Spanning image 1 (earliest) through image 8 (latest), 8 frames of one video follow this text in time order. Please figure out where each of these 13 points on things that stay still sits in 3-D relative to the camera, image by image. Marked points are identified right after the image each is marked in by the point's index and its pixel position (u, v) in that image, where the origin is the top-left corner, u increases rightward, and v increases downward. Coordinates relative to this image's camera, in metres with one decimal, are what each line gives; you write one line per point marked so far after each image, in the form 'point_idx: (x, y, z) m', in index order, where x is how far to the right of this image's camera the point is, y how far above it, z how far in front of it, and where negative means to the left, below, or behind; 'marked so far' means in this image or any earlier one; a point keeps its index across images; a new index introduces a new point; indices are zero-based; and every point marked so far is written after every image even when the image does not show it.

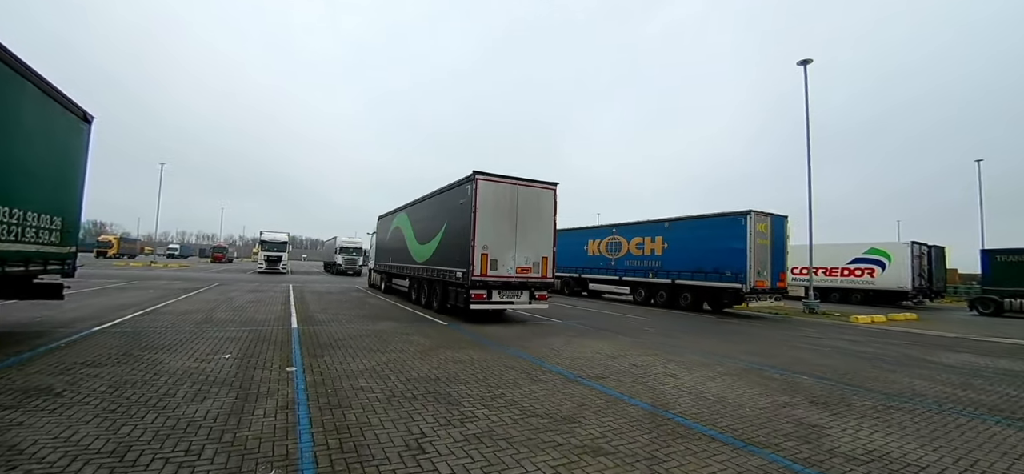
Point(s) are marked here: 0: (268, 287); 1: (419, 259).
0: (-11.9, -2.4, +19.6) m
1: (-3.4, -0.8, +14.5) m
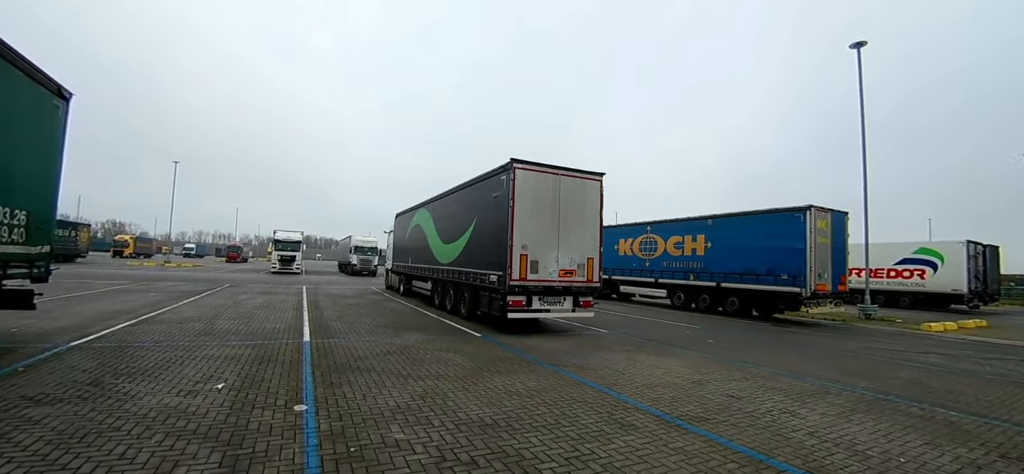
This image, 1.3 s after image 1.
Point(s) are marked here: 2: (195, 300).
0: (-10.6, -2.4, +18.4) m
1: (-2.2, -0.8, +13.0) m
2: (-10.5, -2.1, +13.3) m
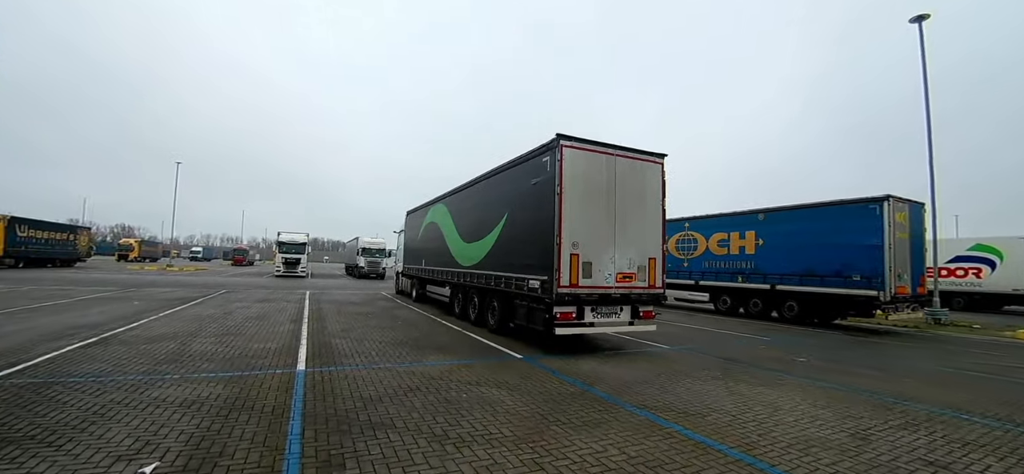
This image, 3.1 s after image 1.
0: (-9.6, -2.4, +16.6) m
1: (-1.3, -0.7, +11.1) m
2: (-9.5, -2.1, +11.5) m
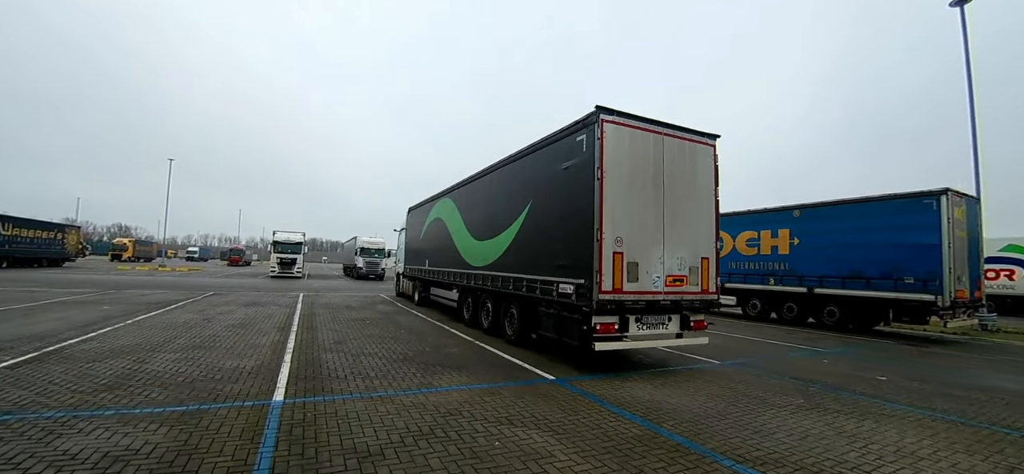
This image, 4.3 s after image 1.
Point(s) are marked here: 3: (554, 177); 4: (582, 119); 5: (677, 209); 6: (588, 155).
0: (-9.2, -2.3, +15.2) m
1: (-0.9, -0.6, +9.8) m
2: (-9.1, -2.0, +10.1) m
3: (+0.7, +1.0, +7.0) m
4: (+1.2, +1.9, +6.6) m
5: (+2.8, +0.5, +6.7) m
6: (+1.2, +1.3, +6.3) m
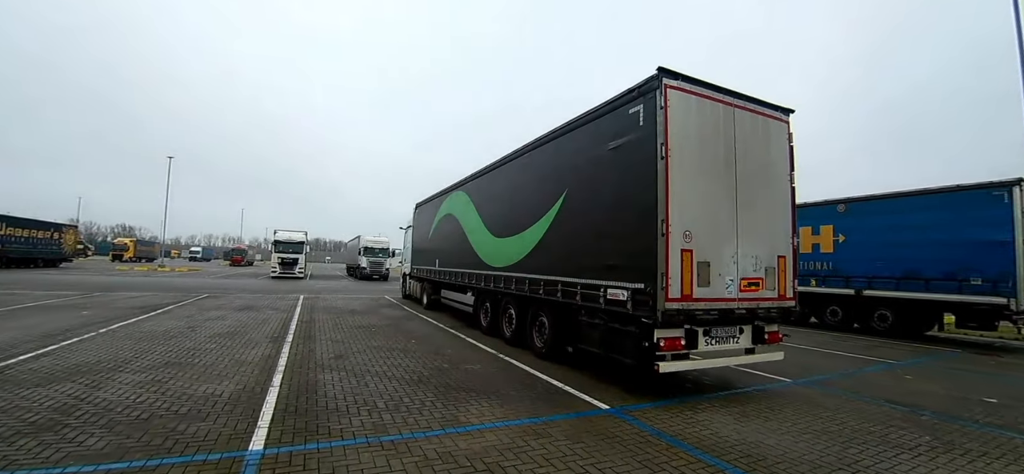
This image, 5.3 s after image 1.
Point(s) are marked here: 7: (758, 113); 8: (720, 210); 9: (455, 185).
0: (-8.6, -2.3, +14.1) m
1: (-0.3, -0.5, +8.6) m
2: (-8.5, -2.0, +9.0) m
3: (+1.3, +1.1, +5.8) m
4: (+1.7, +2.0, +5.4) m
5: (+3.3, +0.6, +5.5) m
6: (+1.7, +1.4, +5.1) m
7: (+3.5, +1.8, +5.8) m
8: (+2.7, +0.4, +5.2) m
9: (-1.6, +1.5, +11.8) m
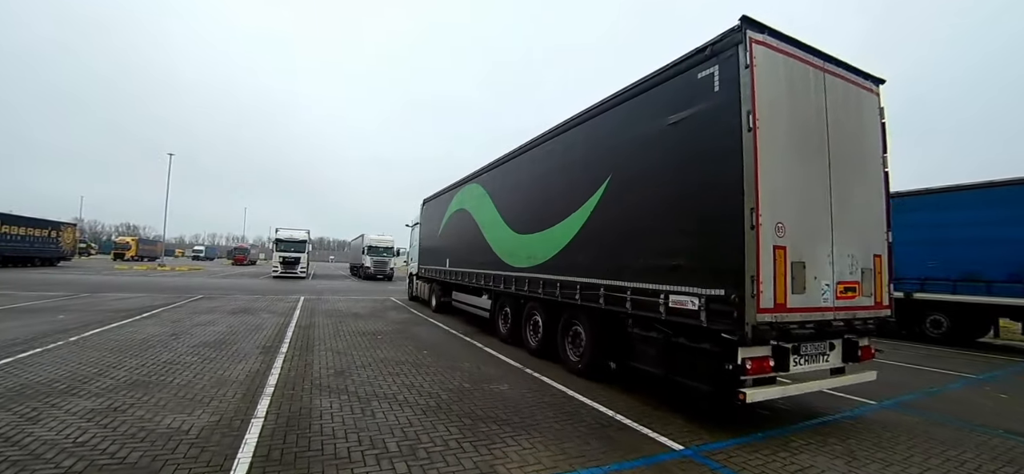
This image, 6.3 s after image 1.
0: (-8.1, -2.2, +13.1) m
1: (+0.1, -0.5, +7.6) m
2: (-8.1, -1.9, +8.1) m
3: (+1.7, +1.2, +4.8) m
4: (+2.1, +2.1, +4.3) m
5: (+3.7, +0.6, +4.5) m
6: (+2.1, +1.4, +4.1) m
7: (+4.0, +1.8, +4.7) m
8: (+3.1, +0.4, +4.2) m
9: (-1.1, +1.6, +10.8) m
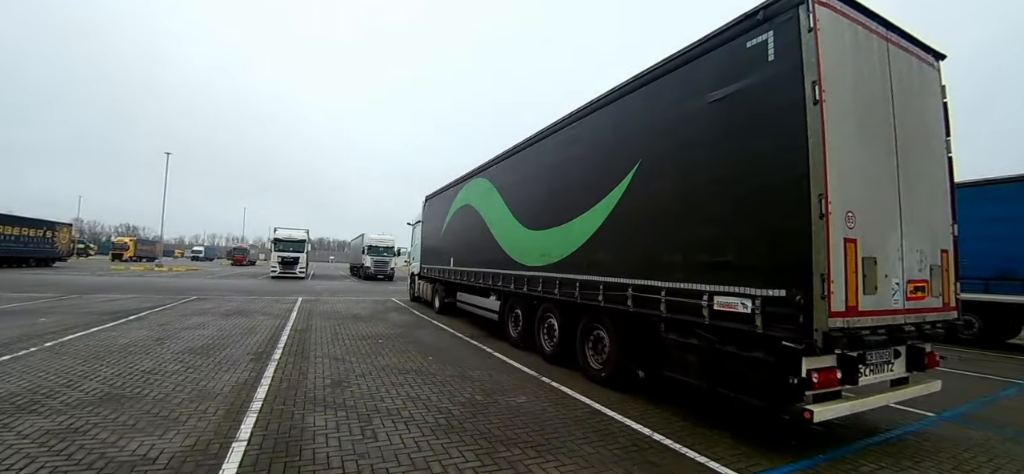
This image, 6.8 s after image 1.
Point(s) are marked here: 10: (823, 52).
0: (-7.9, -2.1, +12.6) m
1: (+0.3, -0.4, +7.0) m
2: (-7.9, -1.8, +7.5) m
3: (+1.9, +1.3, +4.2) m
4: (+2.3, +2.1, +3.8) m
5: (+3.9, +0.7, +3.9) m
6: (+2.3, +1.5, +3.5) m
7: (+4.2, +1.9, +4.2) m
8: (+3.3, +0.5, +3.6) m
9: (-0.9, +1.7, +10.2) m
10: (+2.6, +1.5, +3.3) m
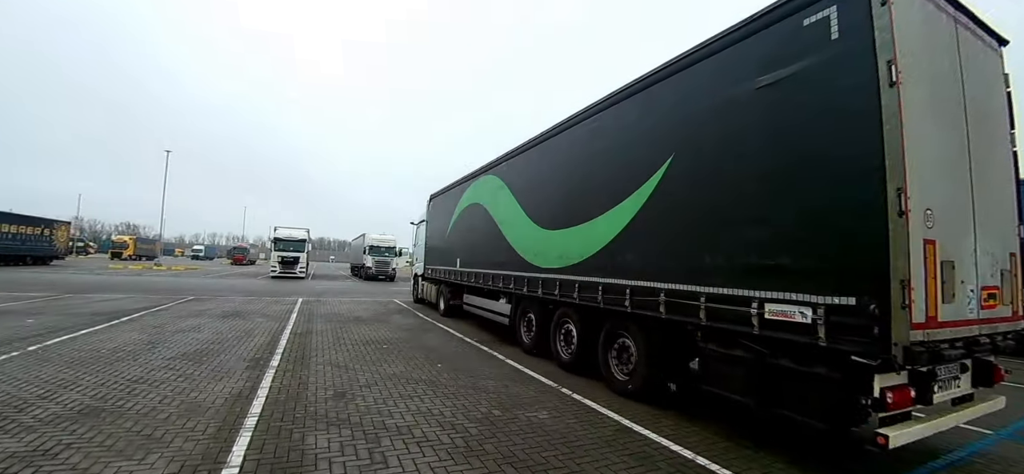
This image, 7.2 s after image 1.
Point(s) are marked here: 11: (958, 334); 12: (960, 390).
0: (-7.7, -2.1, +12.2) m
1: (+0.6, -0.4, +6.6) m
2: (-7.7, -1.8, +7.1) m
3: (+2.1, +1.3, +3.8) m
4: (+2.5, +2.1, +3.4) m
5: (+4.2, +0.7, +3.5) m
6: (+2.6, +1.5, +3.1) m
7: (+4.4, +1.9, +3.8) m
8: (+3.6, +0.5, +3.2) m
9: (-0.7, +1.7, +9.8) m
10: (+2.8, +1.5, +2.9) m
11: (+3.4, -0.7, +3.1) m
12: (+4.1, -1.4, +3.6) m
